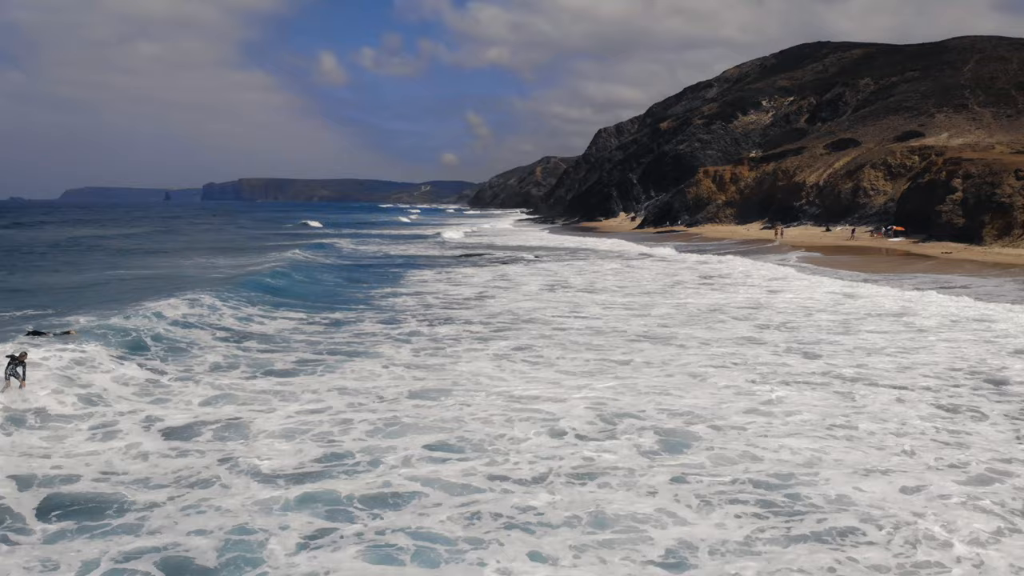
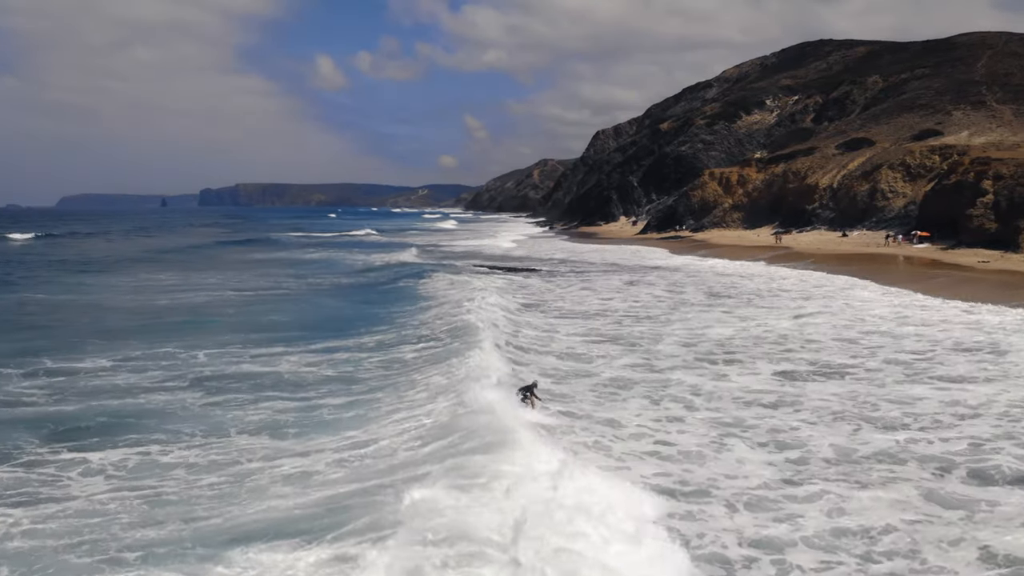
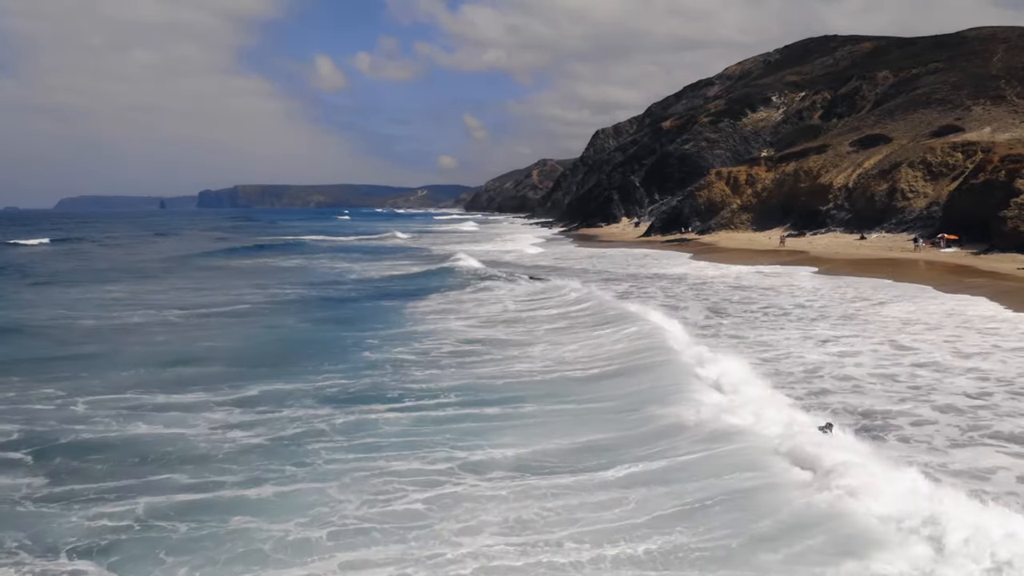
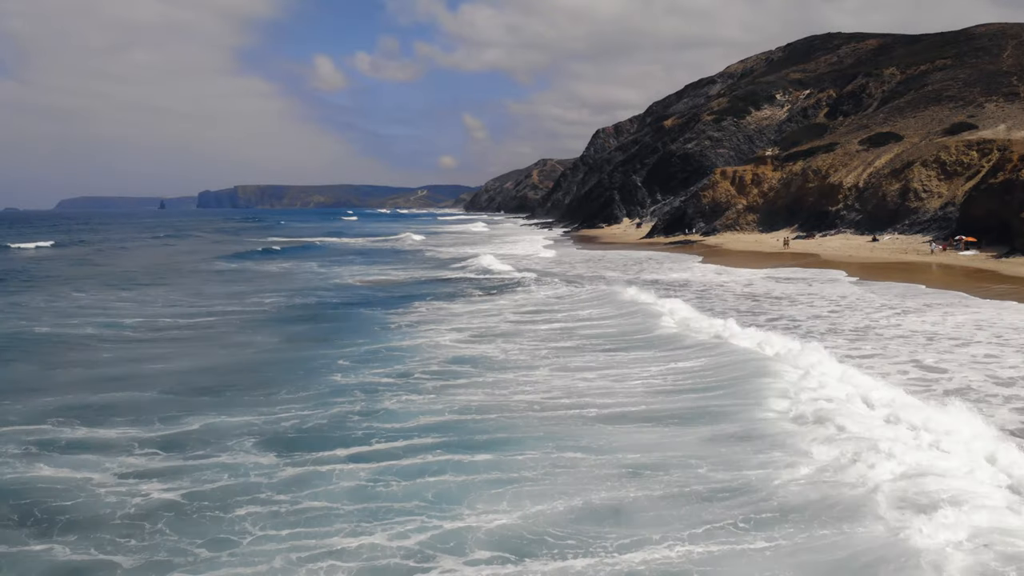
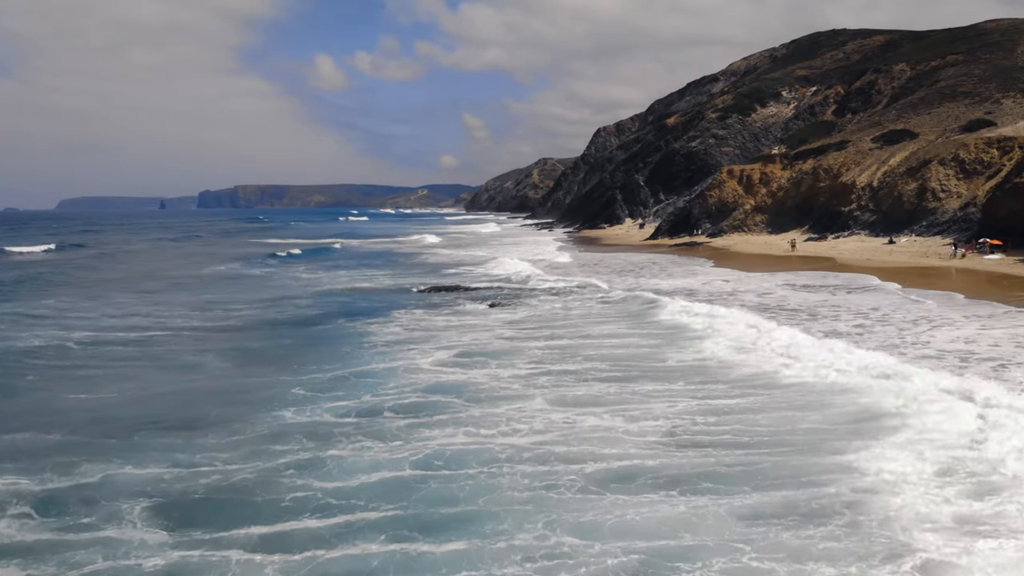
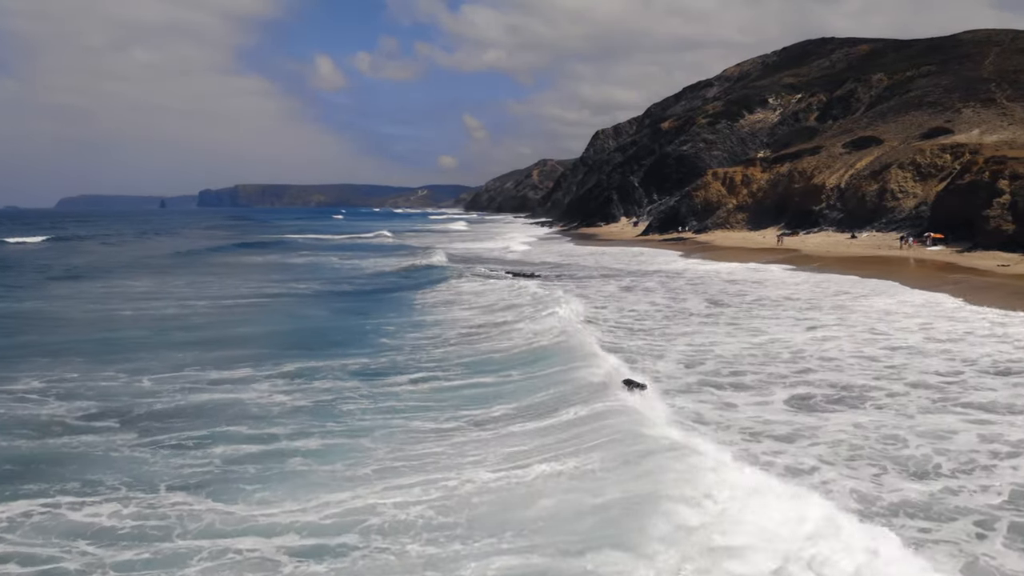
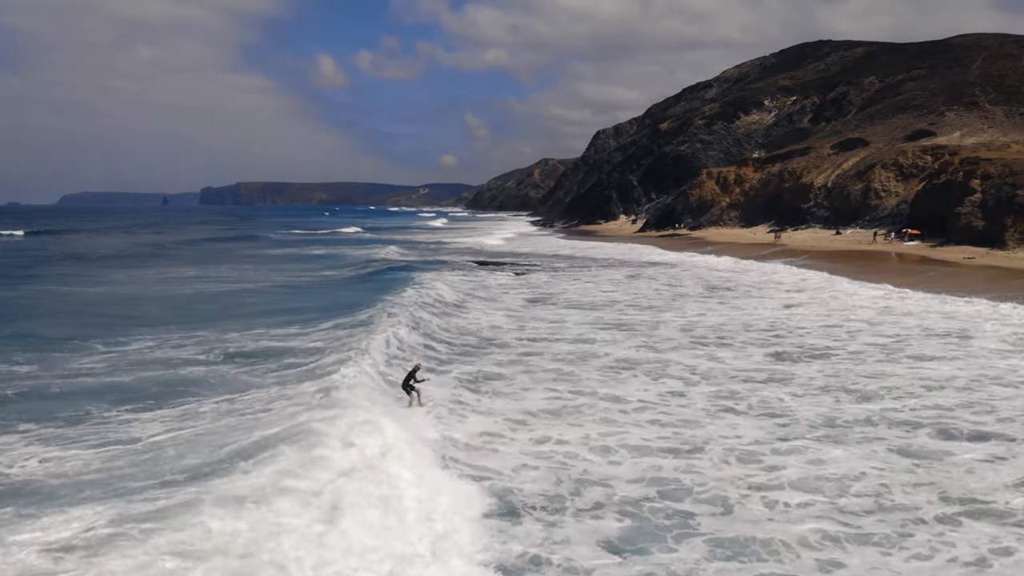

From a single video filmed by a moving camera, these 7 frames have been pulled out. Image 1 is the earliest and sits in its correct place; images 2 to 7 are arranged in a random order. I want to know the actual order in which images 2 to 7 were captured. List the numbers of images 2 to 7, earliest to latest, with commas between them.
7, 2, 6, 3, 4, 5
